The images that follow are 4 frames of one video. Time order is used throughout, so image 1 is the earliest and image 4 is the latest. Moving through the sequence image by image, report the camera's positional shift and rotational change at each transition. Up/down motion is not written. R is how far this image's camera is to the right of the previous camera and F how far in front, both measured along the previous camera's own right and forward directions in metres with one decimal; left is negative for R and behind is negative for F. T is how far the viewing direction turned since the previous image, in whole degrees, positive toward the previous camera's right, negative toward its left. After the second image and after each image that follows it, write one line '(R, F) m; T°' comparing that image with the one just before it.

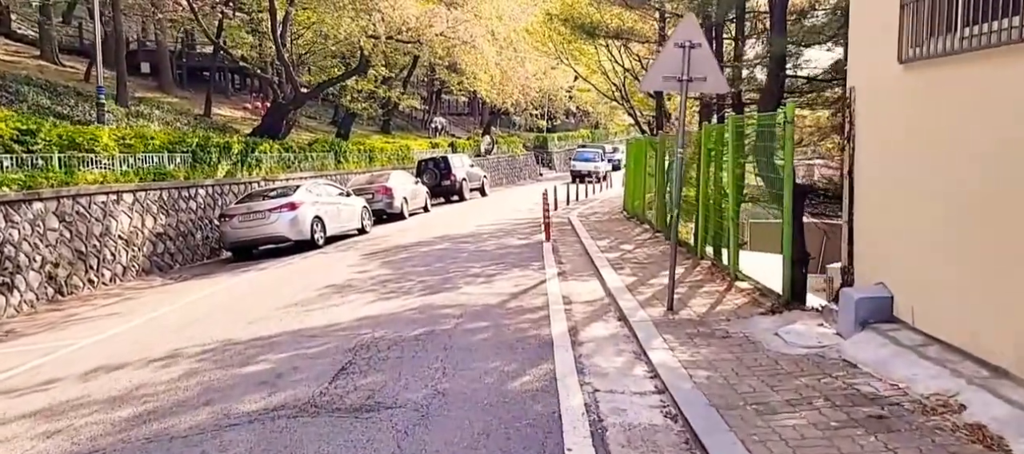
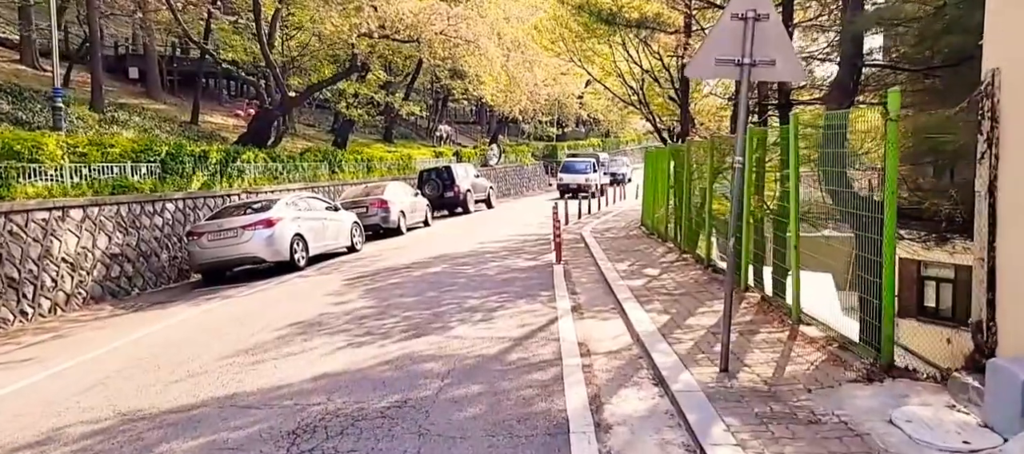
(+0.1, +2.0) m; -1°
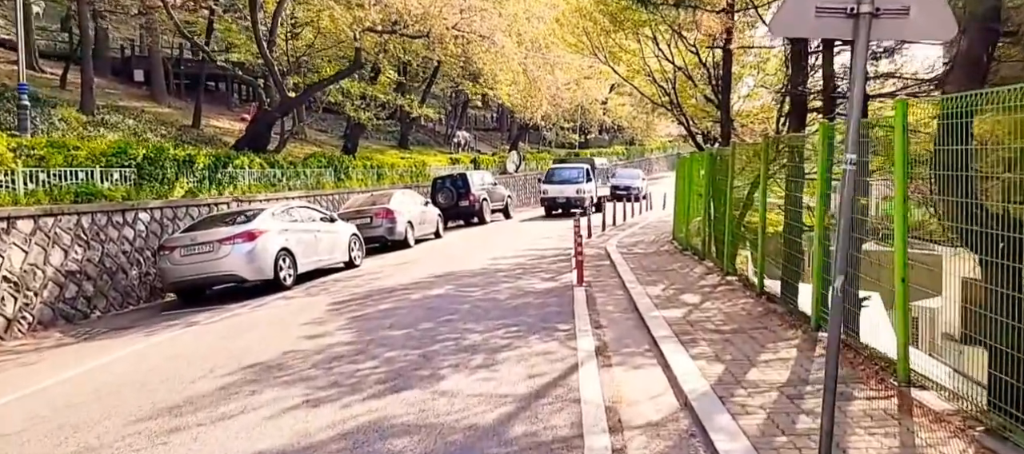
(+0.1, +1.9) m; -2°
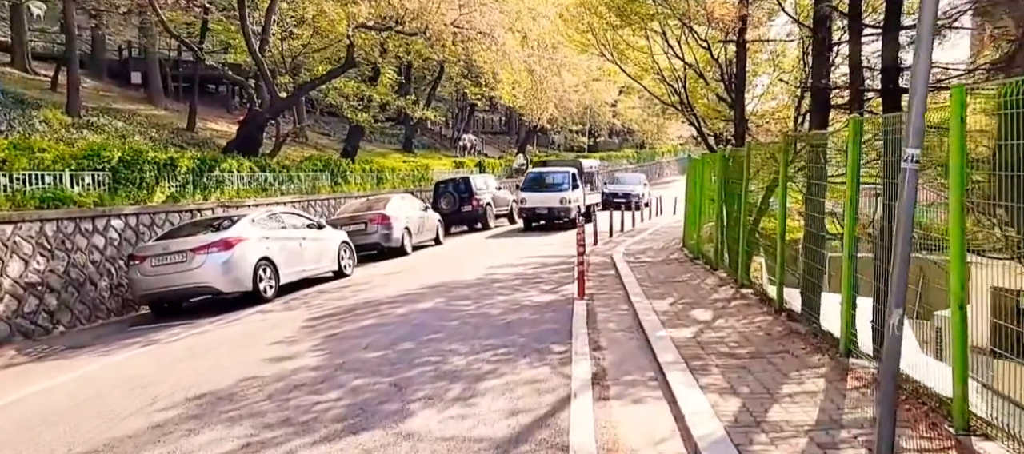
(+0.2, +1.0) m; -1°
